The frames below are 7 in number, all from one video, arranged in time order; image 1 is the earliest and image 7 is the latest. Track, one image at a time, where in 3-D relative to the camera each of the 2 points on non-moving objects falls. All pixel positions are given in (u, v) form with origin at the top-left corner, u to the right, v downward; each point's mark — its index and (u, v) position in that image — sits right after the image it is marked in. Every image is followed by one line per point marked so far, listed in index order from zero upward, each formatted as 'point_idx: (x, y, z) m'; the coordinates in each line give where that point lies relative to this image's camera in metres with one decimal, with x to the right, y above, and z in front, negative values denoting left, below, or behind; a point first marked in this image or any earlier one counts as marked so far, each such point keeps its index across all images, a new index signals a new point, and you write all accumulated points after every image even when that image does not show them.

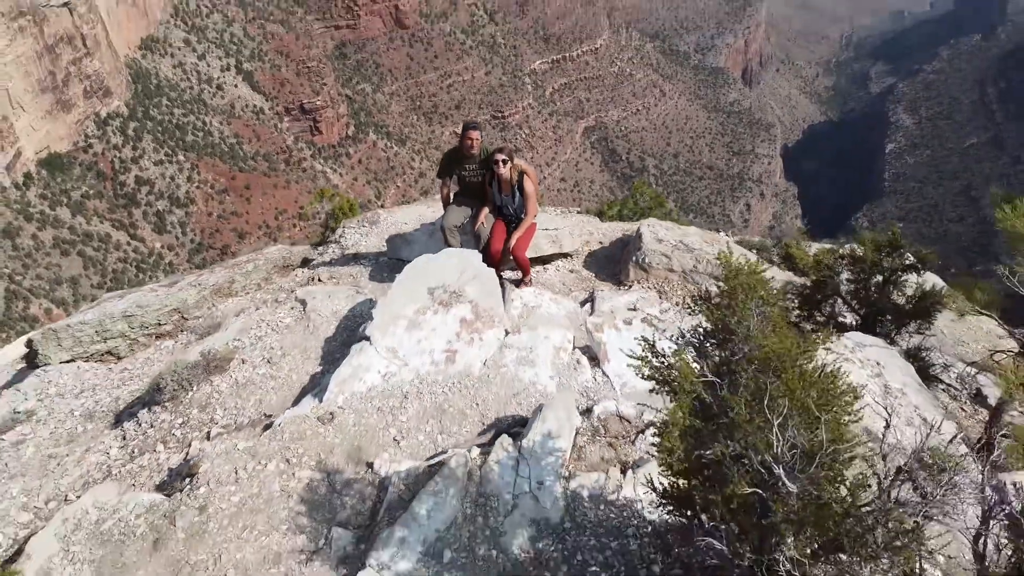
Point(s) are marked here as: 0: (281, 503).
0: (-1.1, -1.0, +3.8) m
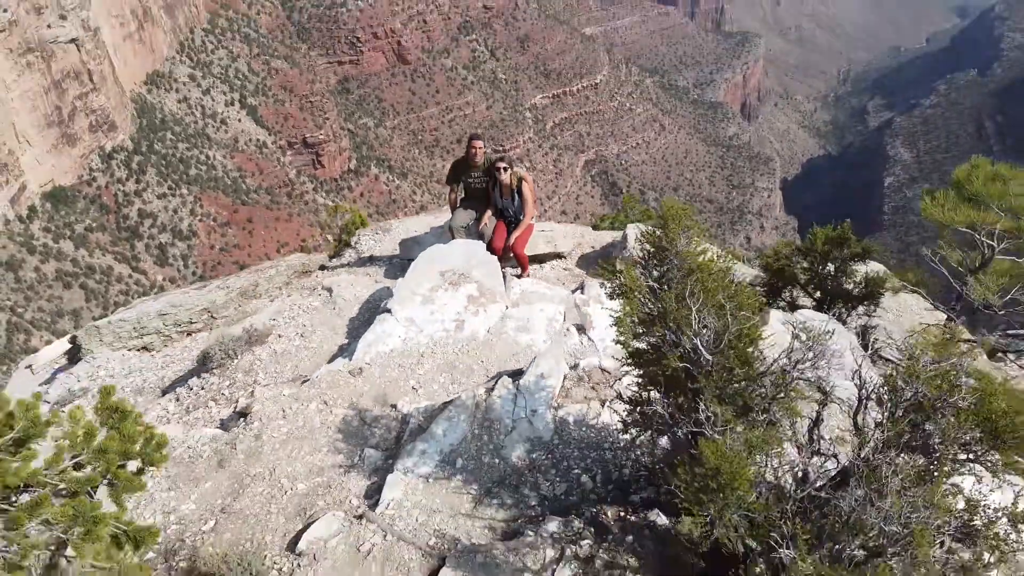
0: (-1.1, -0.8, +4.6) m
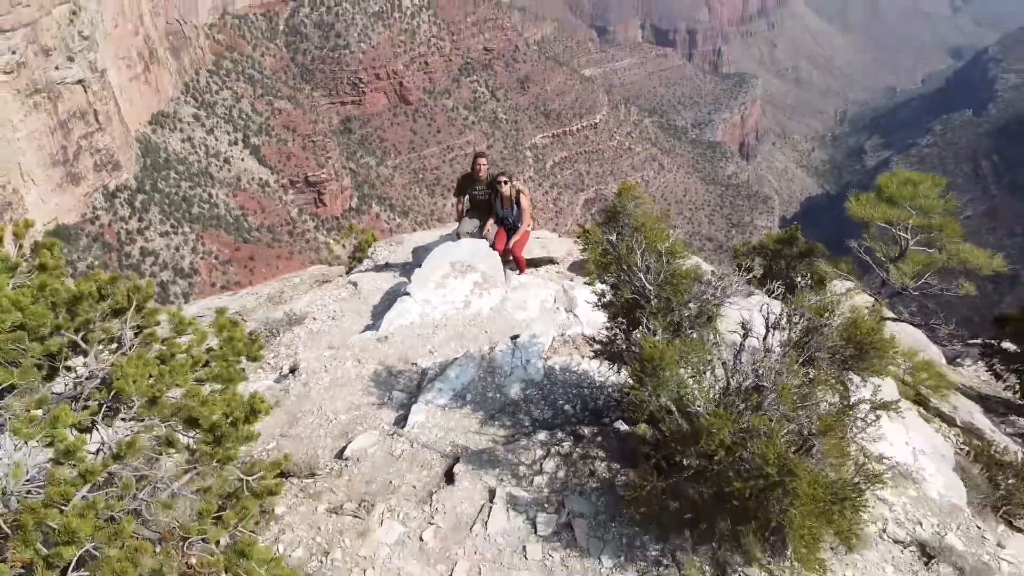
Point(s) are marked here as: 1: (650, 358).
0: (-1.1, -0.7, +5.8) m
1: (+0.7, -0.3, +3.8) m
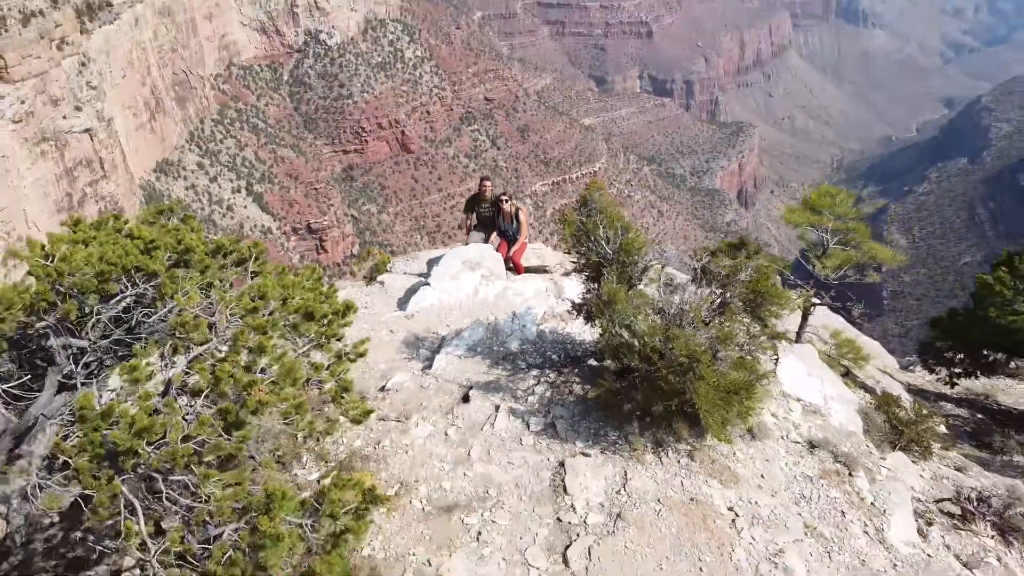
0: (-1.1, -0.5, +7.4) m
1: (+0.7, 0.0, +5.5) m
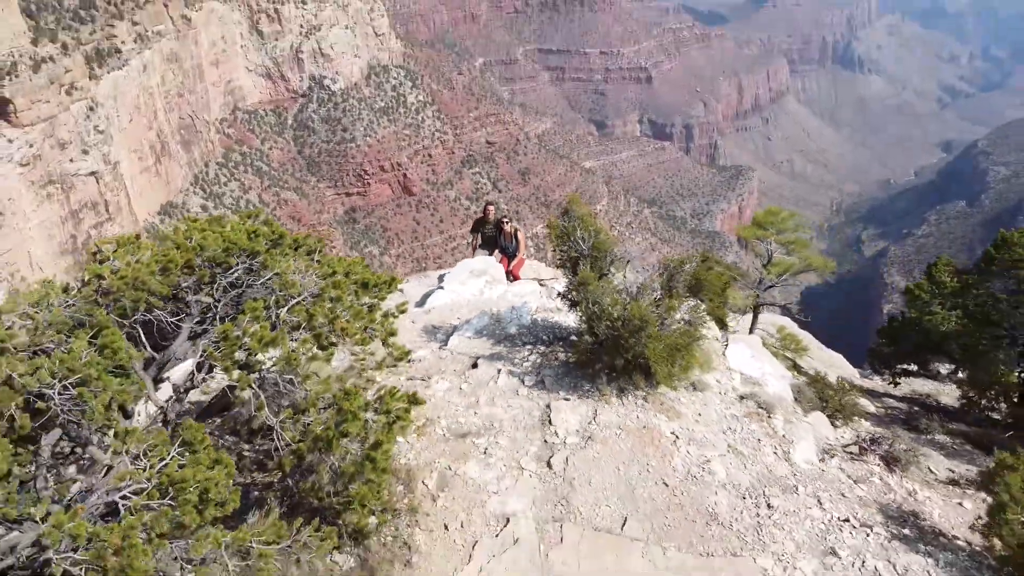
0: (-1.1, -0.5, +9.1) m
1: (+0.6, +0.1, +7.2) m
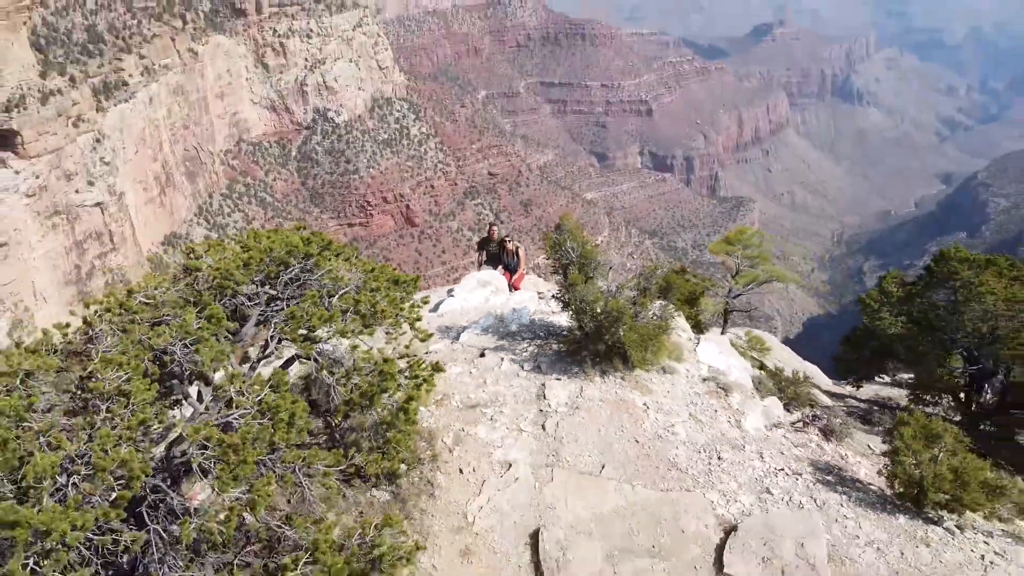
0: (-1.1, -0.6, +10.6) m
1: (+0.7, +0.1, +8.7) m
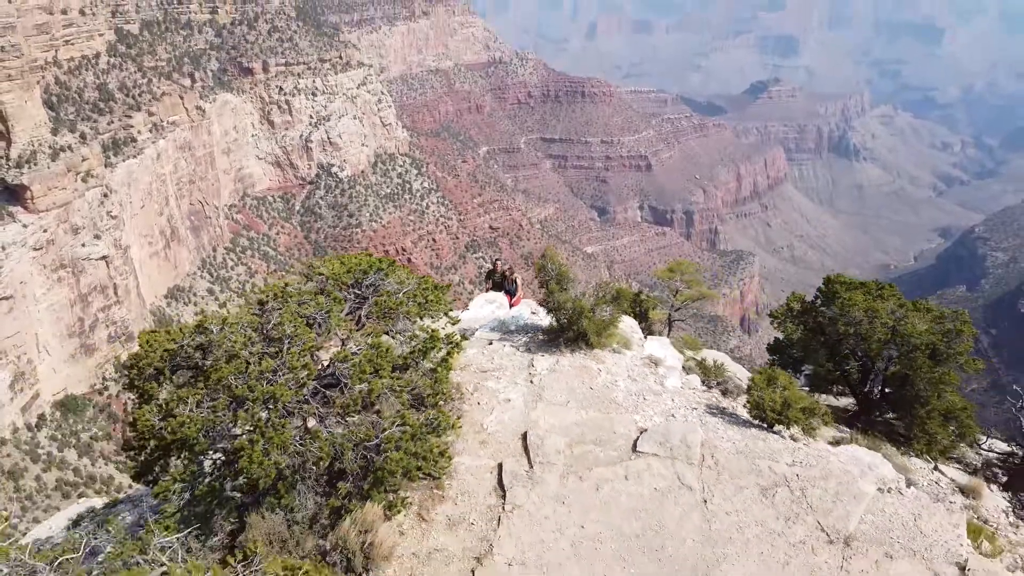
0: (-1.1, -0.8, +14.8) m
1: (+0.7, 0.0, +12.9) m
